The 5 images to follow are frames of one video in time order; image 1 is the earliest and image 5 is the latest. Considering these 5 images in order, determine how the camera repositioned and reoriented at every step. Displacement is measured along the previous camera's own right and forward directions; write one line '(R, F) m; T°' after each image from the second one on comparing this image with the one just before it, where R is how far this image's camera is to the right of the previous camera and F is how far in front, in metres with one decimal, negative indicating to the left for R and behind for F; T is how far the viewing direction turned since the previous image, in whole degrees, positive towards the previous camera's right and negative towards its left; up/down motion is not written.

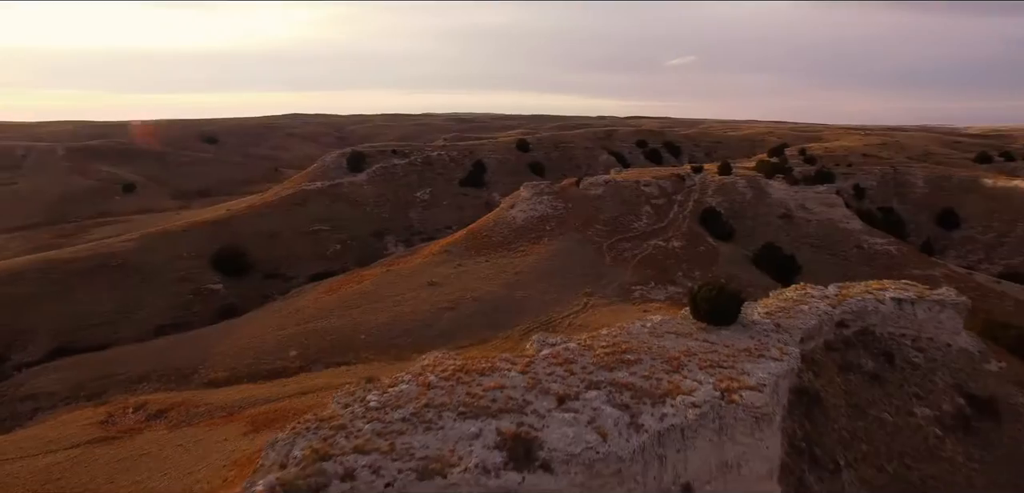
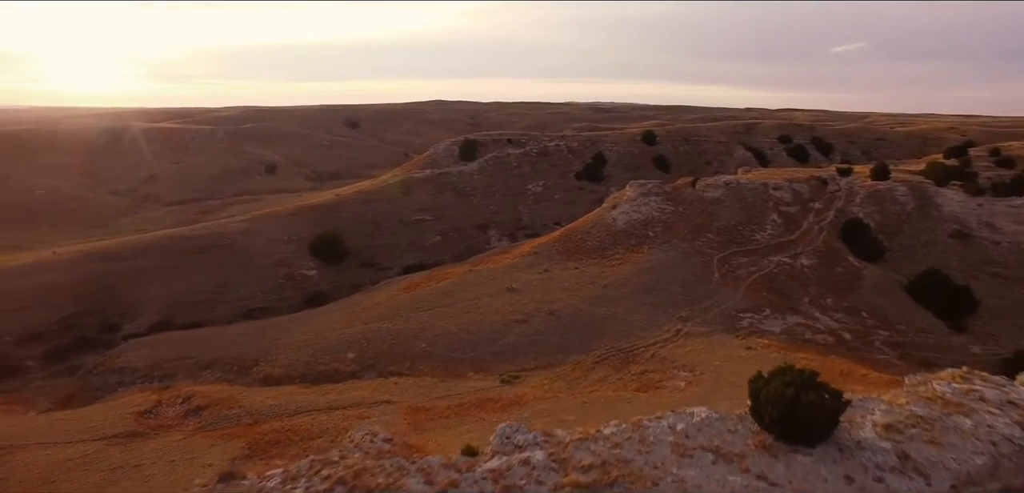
(+2.0, +3.8) m; -13°
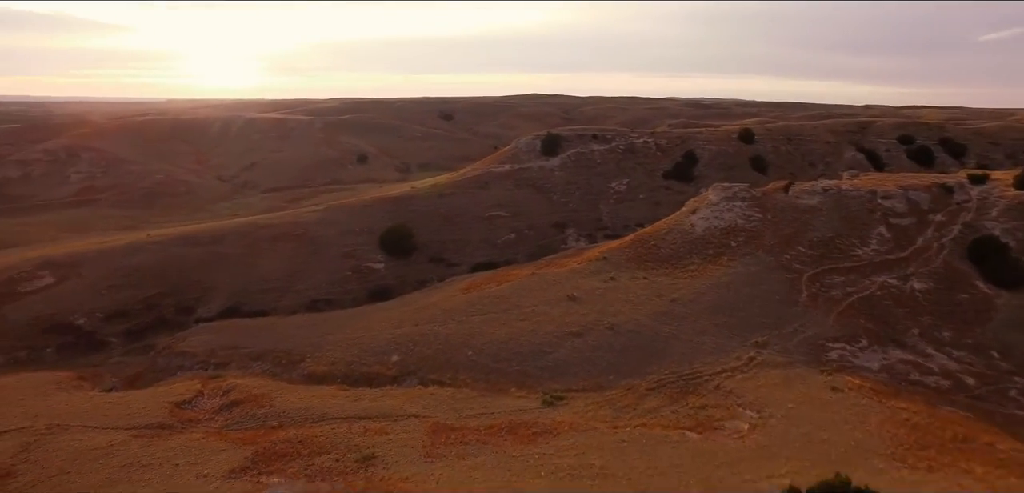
(+1.3, +2.1) m; -9°
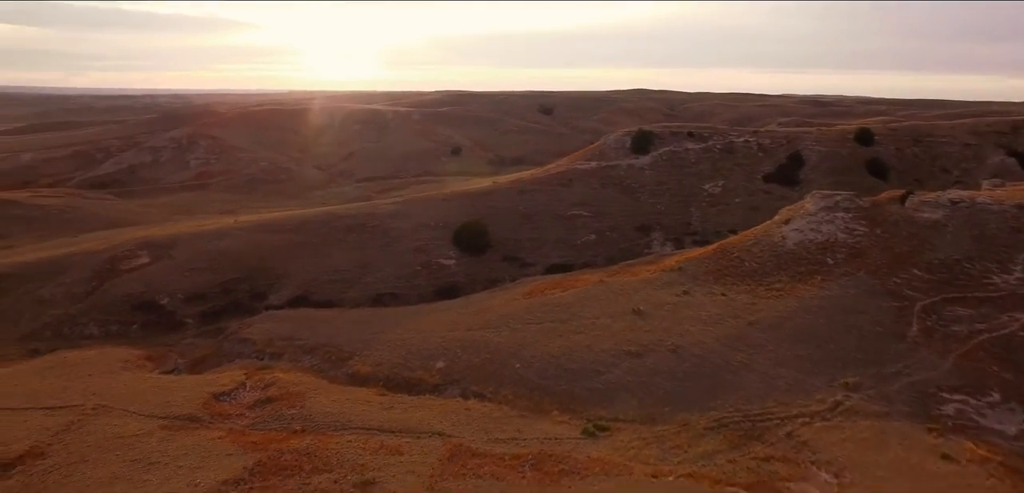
(+1.5, +2.0) m; -9°
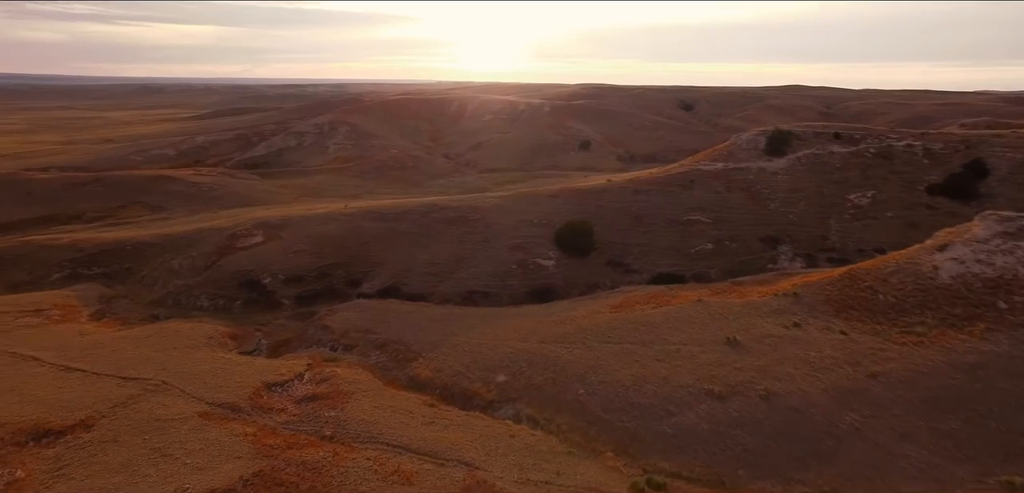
(+1.9, +2.5) m; -13°
